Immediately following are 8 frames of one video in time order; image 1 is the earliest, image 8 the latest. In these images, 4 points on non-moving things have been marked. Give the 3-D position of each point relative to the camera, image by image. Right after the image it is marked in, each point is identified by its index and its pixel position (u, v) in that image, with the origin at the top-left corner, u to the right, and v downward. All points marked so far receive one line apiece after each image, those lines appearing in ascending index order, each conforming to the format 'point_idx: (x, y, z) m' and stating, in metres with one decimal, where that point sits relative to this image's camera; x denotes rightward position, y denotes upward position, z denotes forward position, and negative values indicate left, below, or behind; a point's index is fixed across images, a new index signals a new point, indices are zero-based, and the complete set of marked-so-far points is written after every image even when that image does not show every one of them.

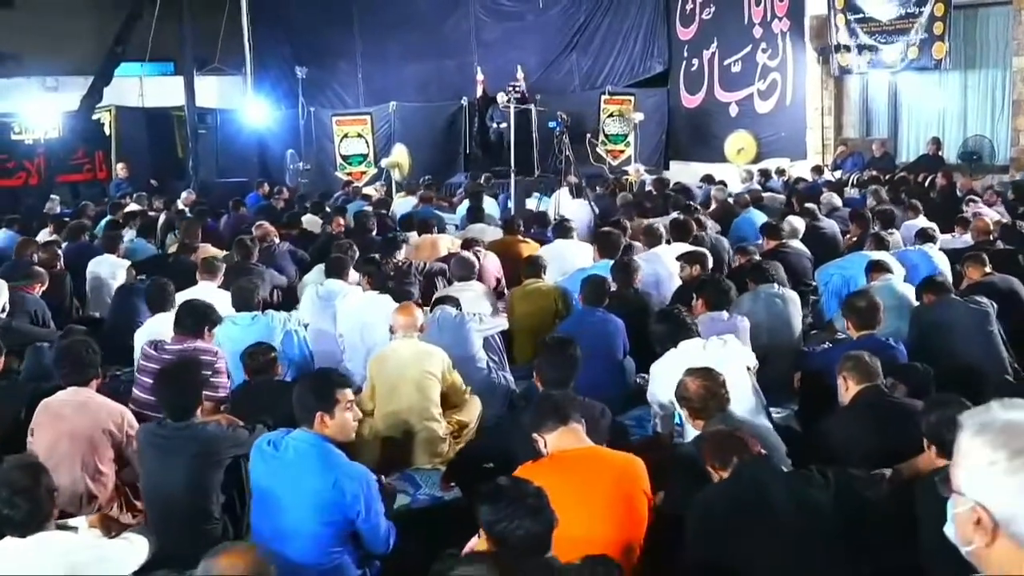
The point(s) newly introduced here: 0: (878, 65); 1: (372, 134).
0: (+4.0, +2.4, +13.7) m
1: (-1.7, +1.9, +15.8) m
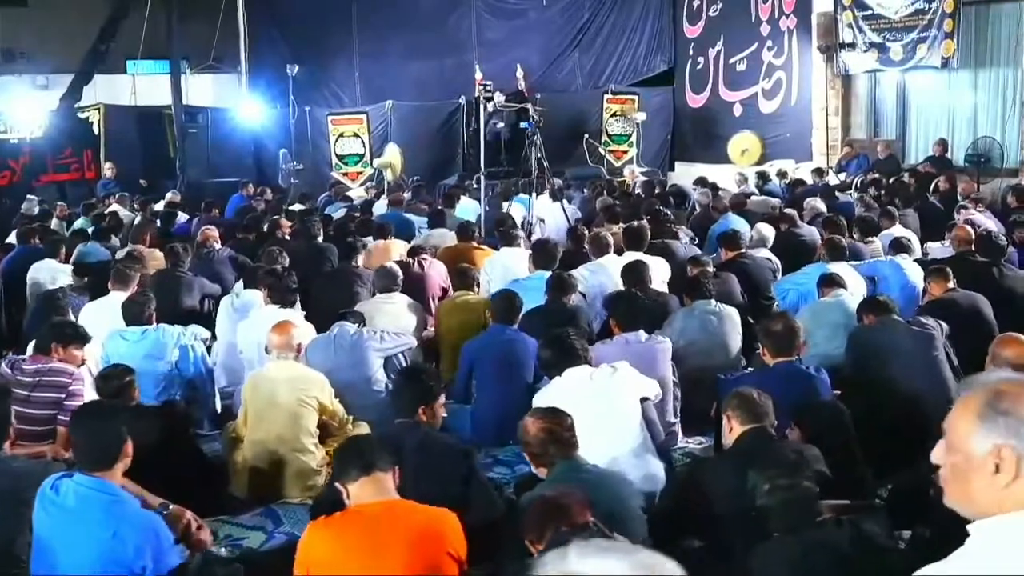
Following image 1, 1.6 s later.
0: (+3.9, +2.3, +13.1) m
1: (-1.7, +1.9, +15.4) m
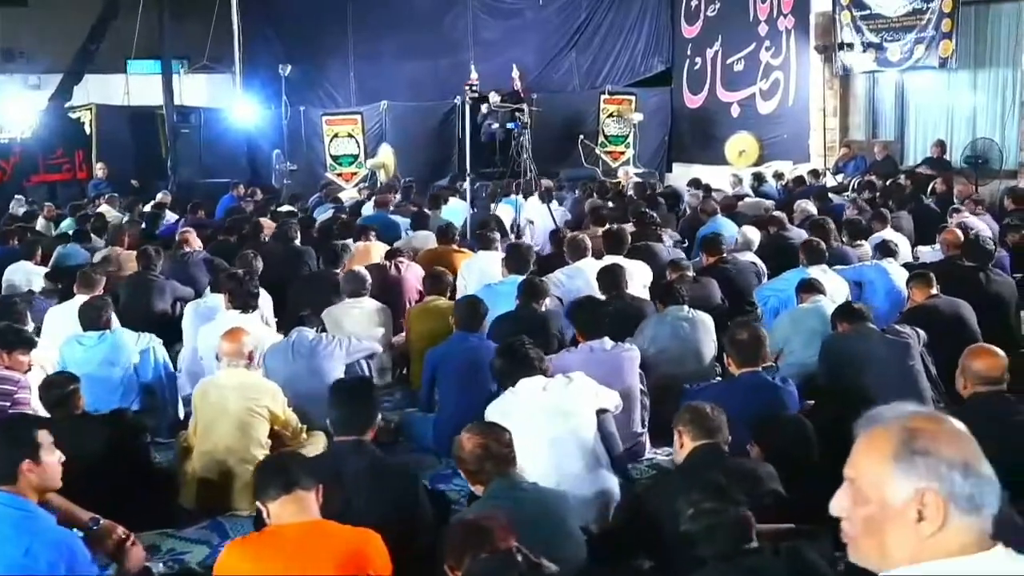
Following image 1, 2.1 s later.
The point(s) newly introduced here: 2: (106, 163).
0: (+3.8, +2.3, +13.0) m
1: (-1.8, +1.9, +15.3) m
2: (-4.7, +1.4, +14.6) m
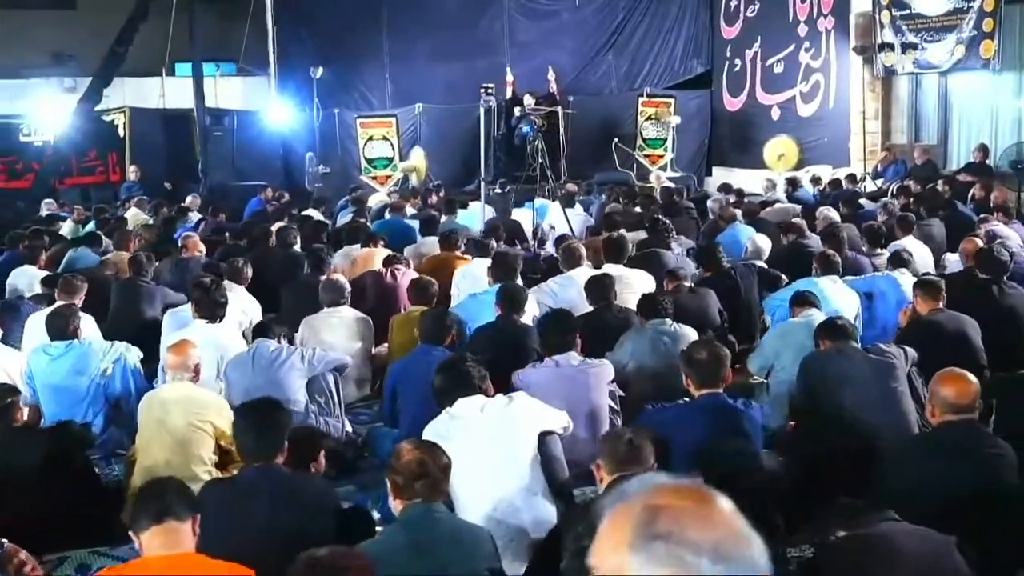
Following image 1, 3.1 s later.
0: (+4.1, +2.2, +12.5) m
1: (-1.4, +1.8, +15.1) m
2: (-4.3, +1.4, +14.6) m
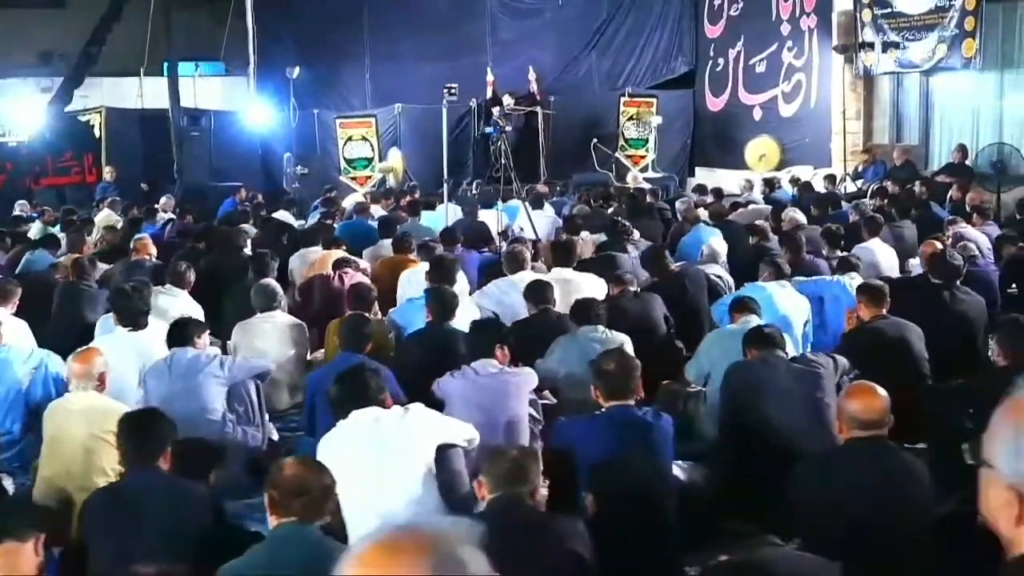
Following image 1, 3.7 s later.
0: (+3.8, +2.2, +12.4) m
1: (-1.6, +1.8, +15.0) m
2: (-4.5, +1.4, +14.5) m
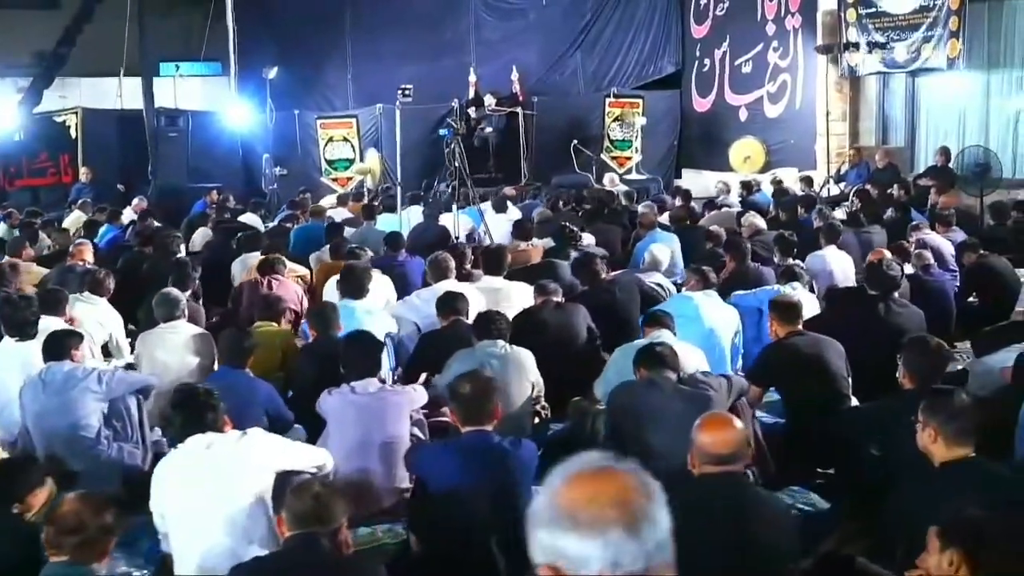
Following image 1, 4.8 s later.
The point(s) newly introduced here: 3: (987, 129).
0: (+3.6, +2.1, +12.0) m
1: (-1.8, +1.7, +14.8) m
2: (-4.7, +1.4, +14.3) m
3: (+4.5, +1.5, +12.0) m
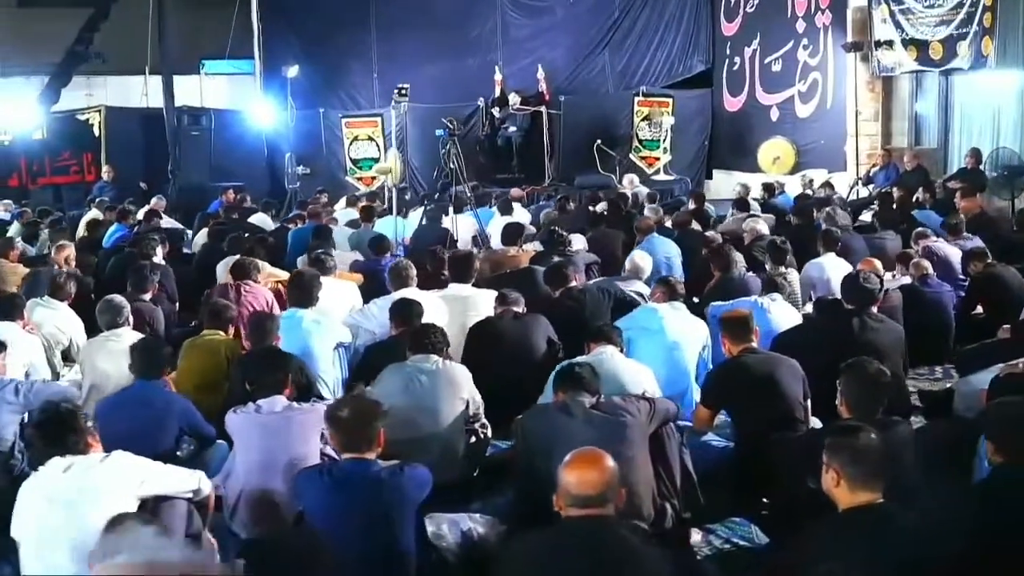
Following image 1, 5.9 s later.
0: (+3.7, +2.1, +11.6) m
1: (-1.5, +1.7, +14.6) m
2: (-4.5, +1.4, +14.3) m
3: (+4.6, +1.4, +11.5) m
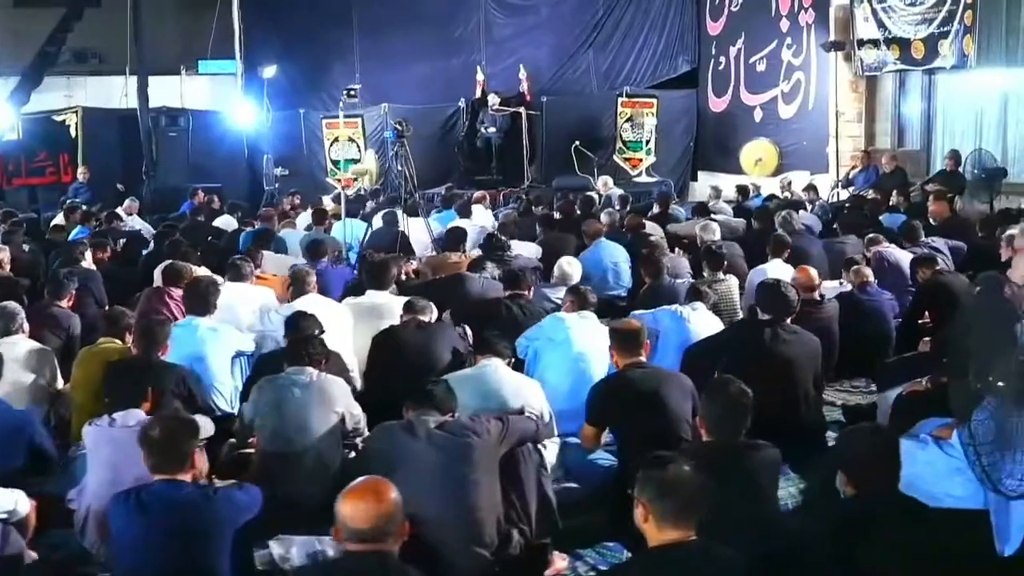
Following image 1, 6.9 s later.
0: (+3.5, +2.0, +11.3) m
1: (-1.7, +1.7, +14.4) m
2: (-4.7, +1.4, +14.2) m
3: (+4.3, +1.4, +11.2) m
